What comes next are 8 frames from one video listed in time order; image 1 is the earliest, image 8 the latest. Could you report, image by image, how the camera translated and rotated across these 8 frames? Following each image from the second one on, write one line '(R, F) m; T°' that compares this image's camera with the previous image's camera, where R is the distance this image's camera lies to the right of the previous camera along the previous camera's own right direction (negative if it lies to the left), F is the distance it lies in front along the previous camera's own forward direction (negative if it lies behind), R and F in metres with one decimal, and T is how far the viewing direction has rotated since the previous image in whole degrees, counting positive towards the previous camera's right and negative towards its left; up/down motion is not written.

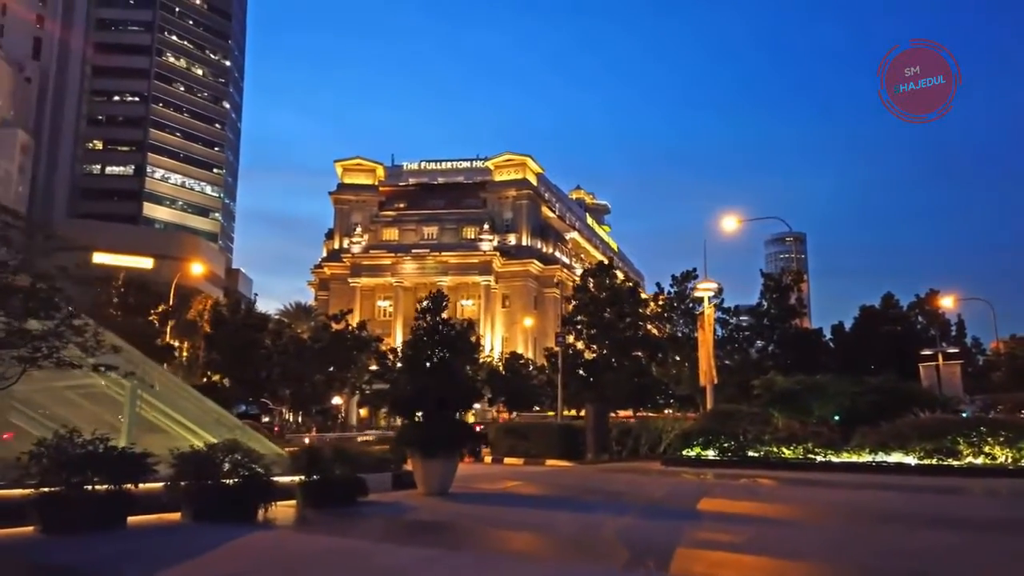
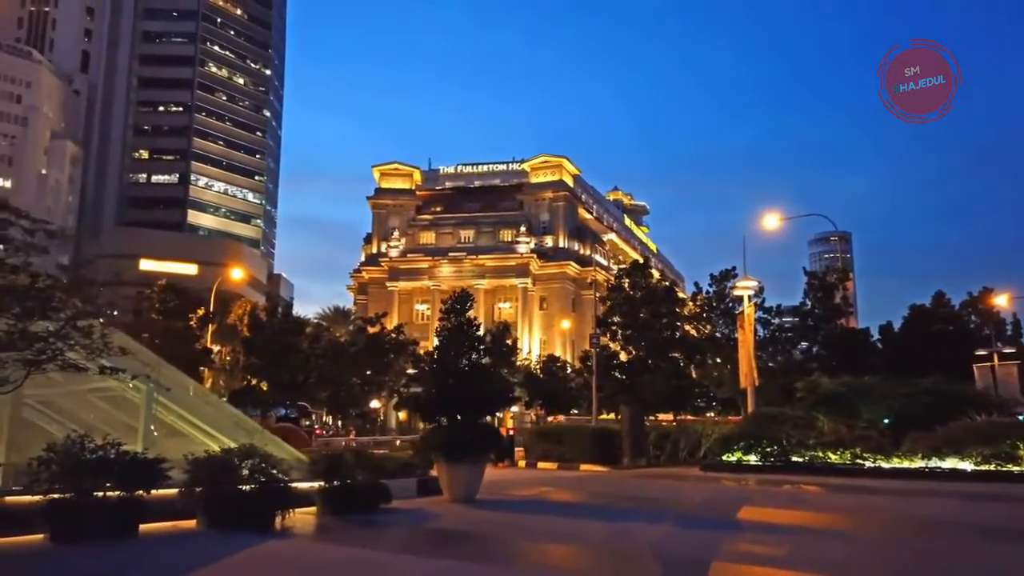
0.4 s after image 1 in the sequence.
(+0.3, +0.8) m; -3°
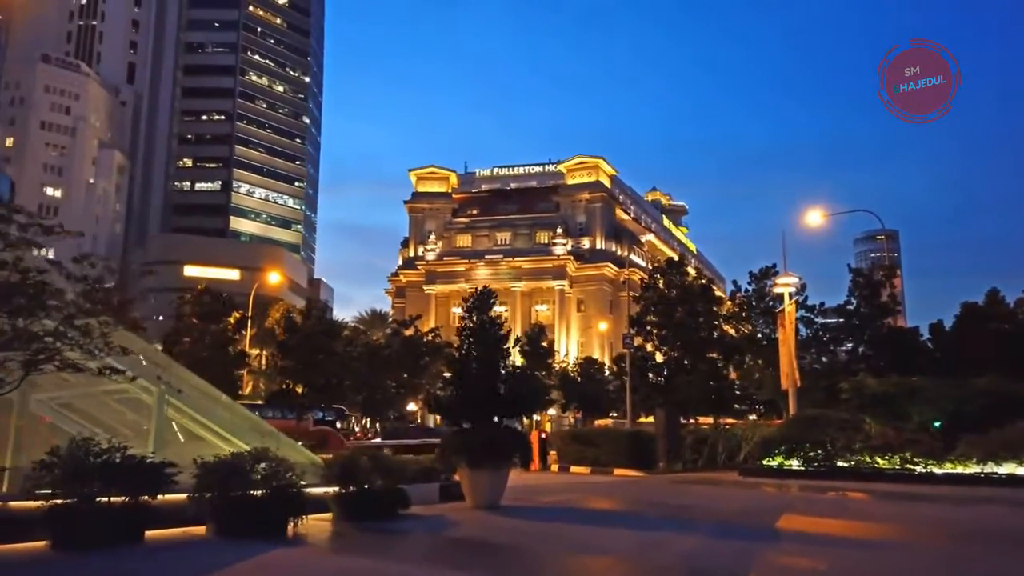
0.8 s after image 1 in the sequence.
(+0.3, +0.9) m; -3°
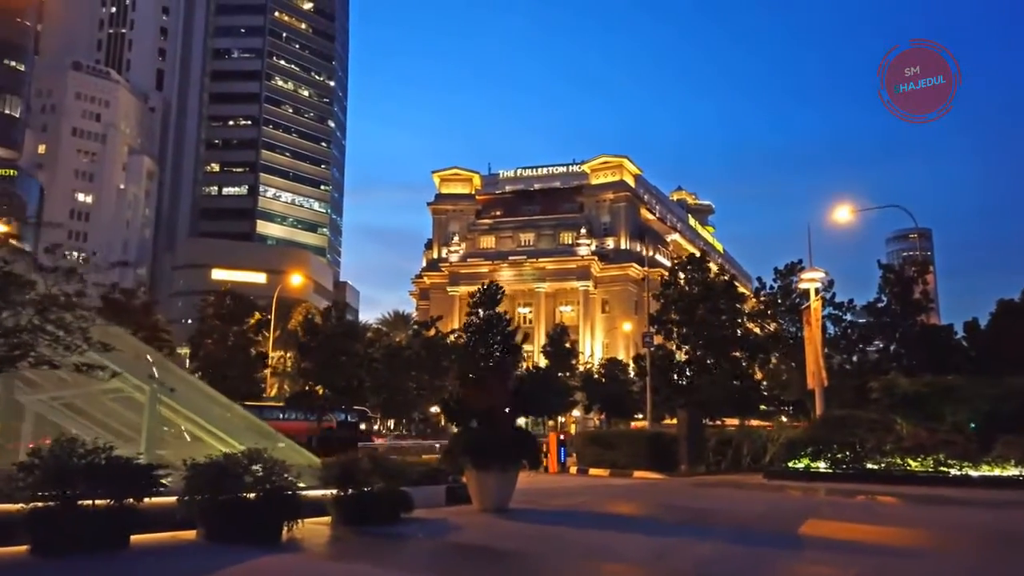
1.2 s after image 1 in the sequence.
(+0.4, +0.8) m; -2°
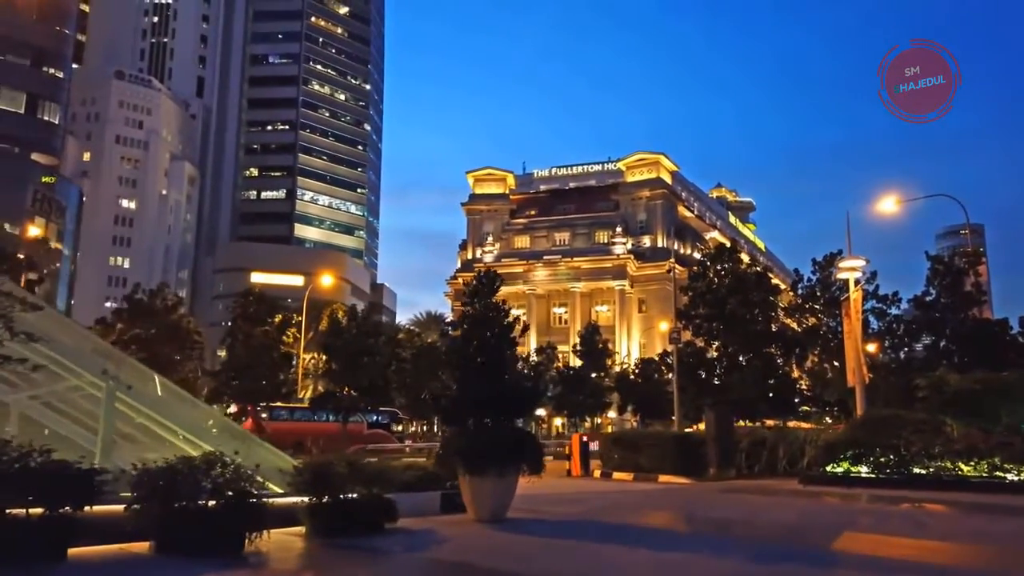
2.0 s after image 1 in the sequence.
(+0.8, +1.8) m; -3°
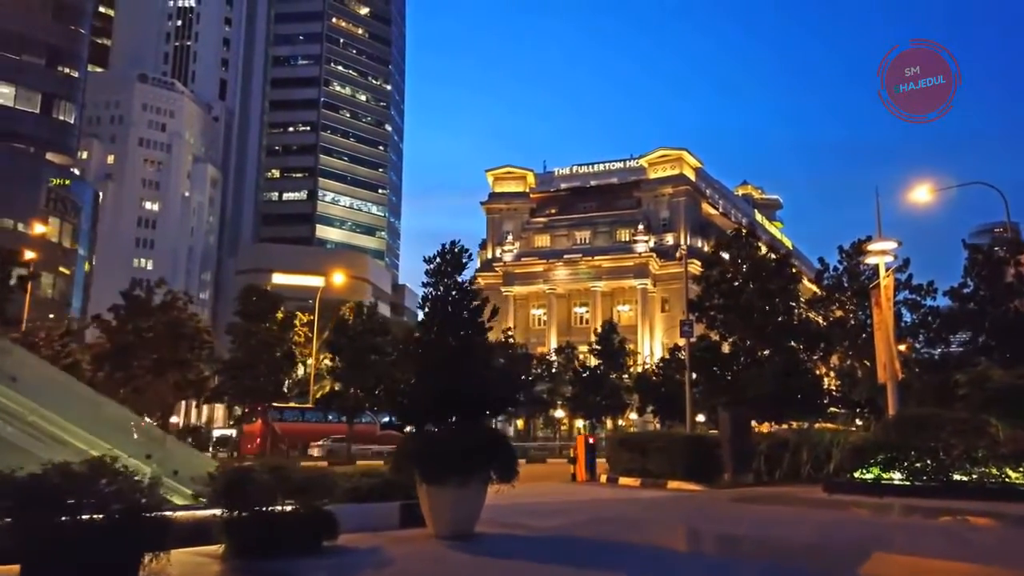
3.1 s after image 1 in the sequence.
(+1.0, +2.5) m; -2°
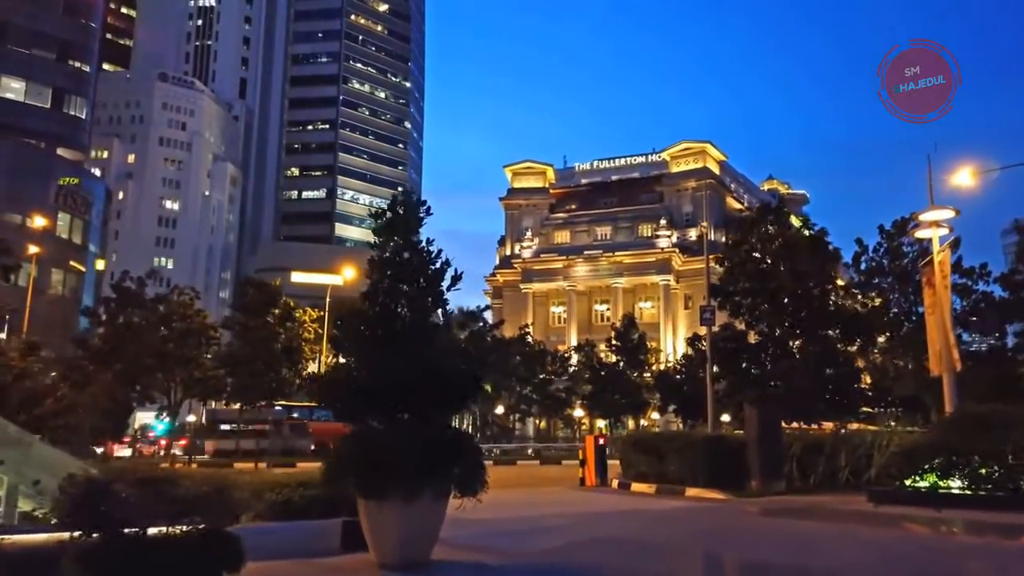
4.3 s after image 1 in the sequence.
(+0.7, +3.1) m; -2°
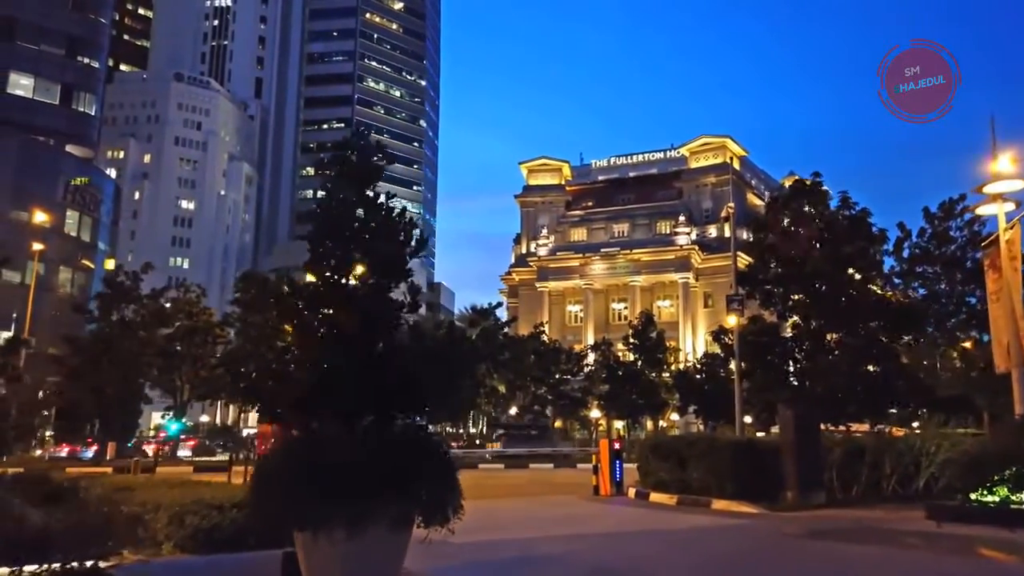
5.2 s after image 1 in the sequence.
(+0.4, +2.6) m; -1°
